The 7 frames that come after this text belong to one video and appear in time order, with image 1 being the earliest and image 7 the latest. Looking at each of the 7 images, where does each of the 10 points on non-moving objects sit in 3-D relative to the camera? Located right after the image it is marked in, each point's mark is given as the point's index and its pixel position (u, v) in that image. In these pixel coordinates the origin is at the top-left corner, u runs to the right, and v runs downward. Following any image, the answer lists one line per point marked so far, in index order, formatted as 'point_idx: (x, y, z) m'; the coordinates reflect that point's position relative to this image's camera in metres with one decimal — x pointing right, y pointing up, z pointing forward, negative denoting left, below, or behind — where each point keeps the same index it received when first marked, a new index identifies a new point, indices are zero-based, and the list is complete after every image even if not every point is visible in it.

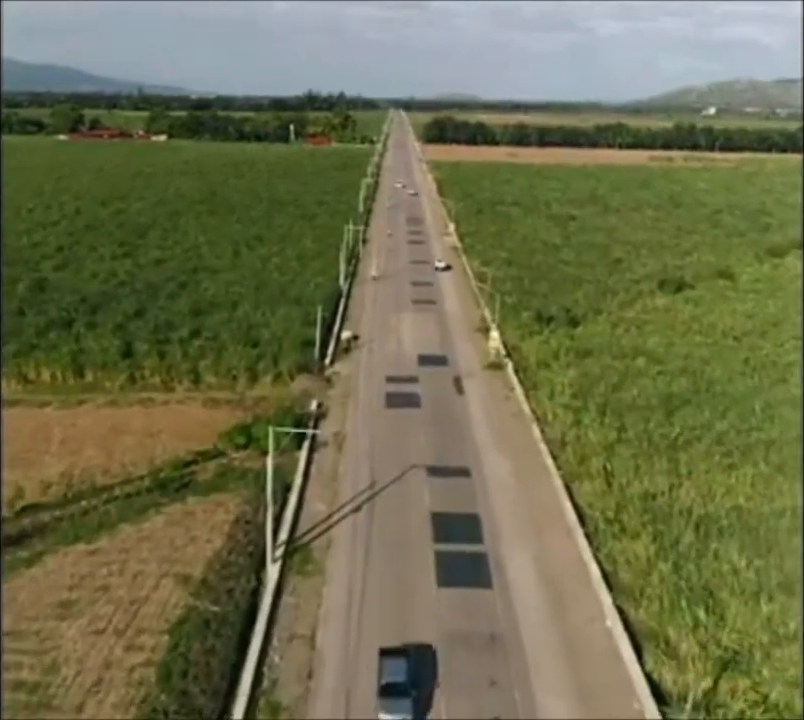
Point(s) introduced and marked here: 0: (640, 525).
0: (+4.5, -3.1, +16.9) m
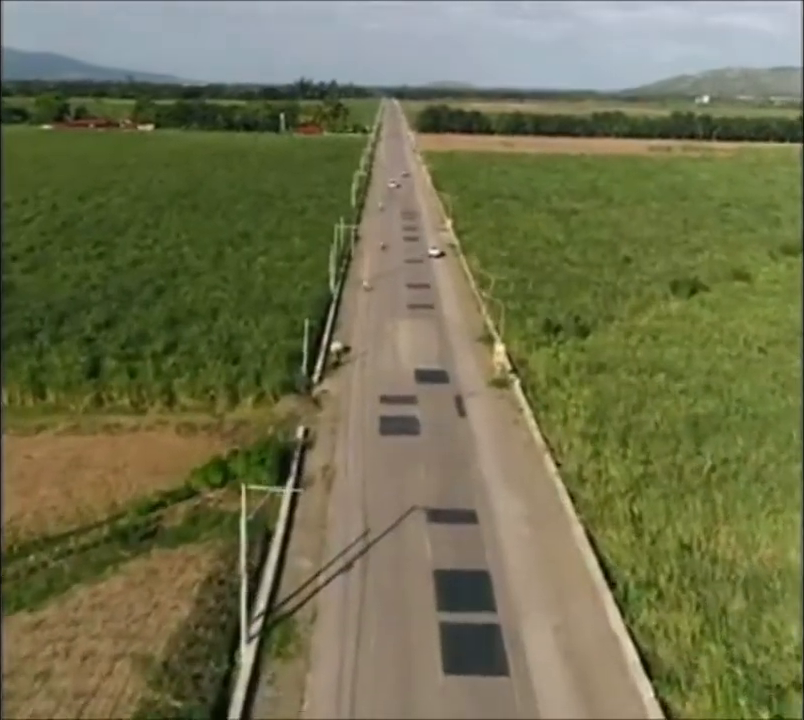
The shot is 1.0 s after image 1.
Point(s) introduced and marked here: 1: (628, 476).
0: (+4.5, -3.7, +14.5) m
1: (+4.6, -2.4, +18.4) m
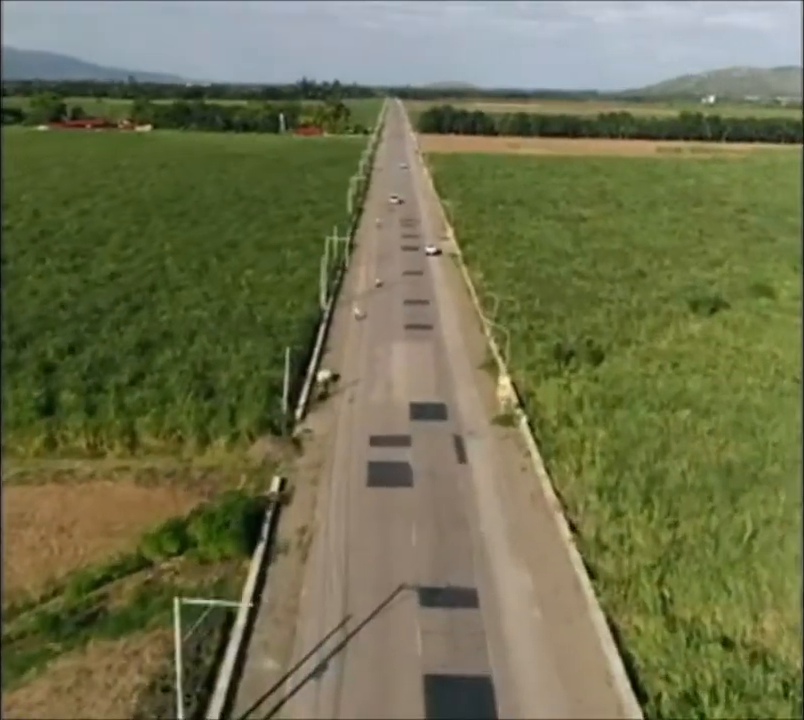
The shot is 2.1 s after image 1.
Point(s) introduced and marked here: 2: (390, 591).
0: (+4.2, -4.5, +11.8) m
1: (+4.4, -3.2, +15.7) m
2: (-0.2, -3.8, +14.8) m
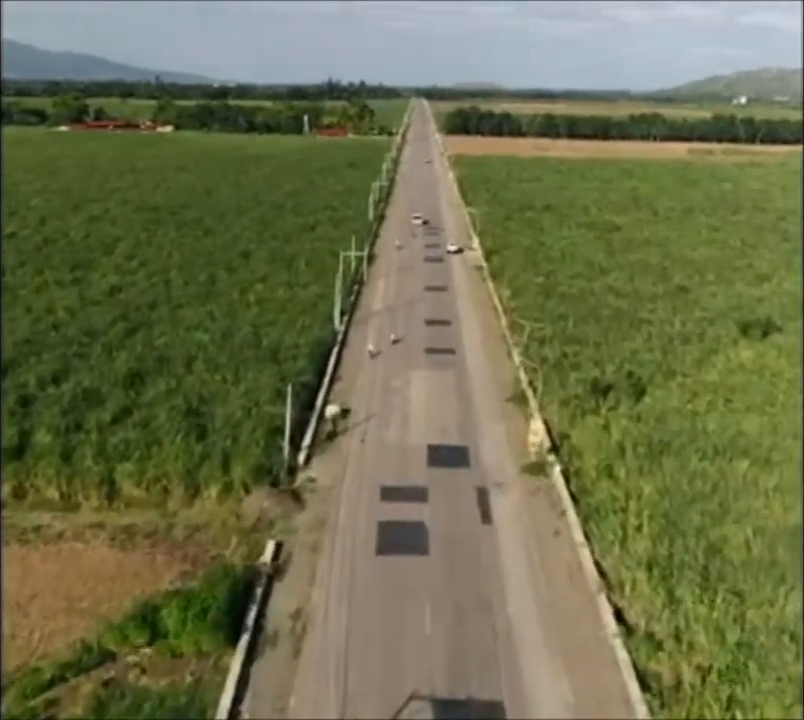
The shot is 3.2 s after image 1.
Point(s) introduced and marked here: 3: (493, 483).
0: (+4.3, -5.4, +9.1) m
1: (+4.6, -4.1, +13.0) m
2: (-0.1, -4.6, +12.2) m
3: (+1.9, -2.6, +18.8) m
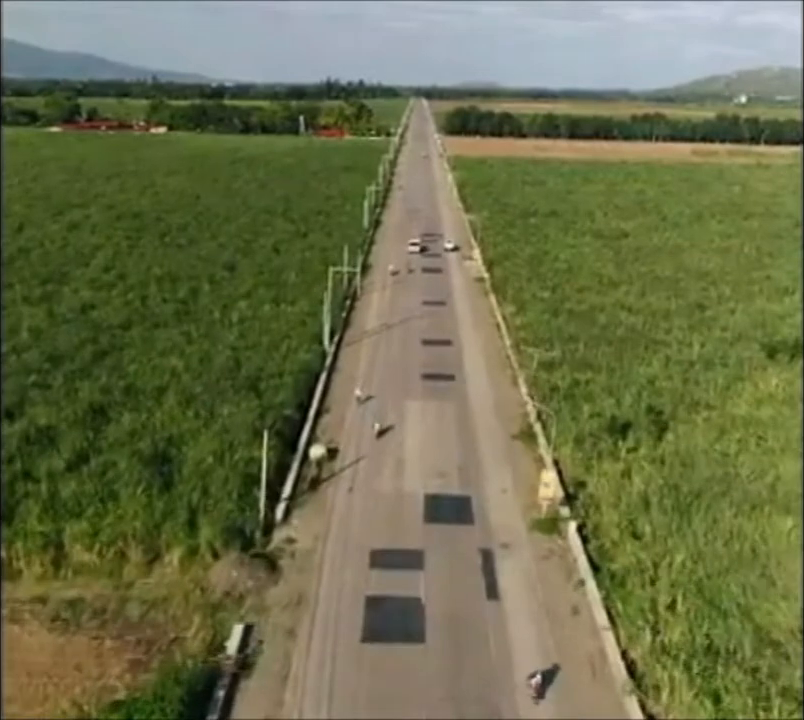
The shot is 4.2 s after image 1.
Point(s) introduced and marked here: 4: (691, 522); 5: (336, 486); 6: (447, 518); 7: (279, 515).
0: (+4.2, -6.1, +6.6) m
1: (+4.4, -4.8, +10.5) m
2: (-0.2, -5.4, +9.7) m
3: (+1.8, -3.3, +16.4) m
4: (+5.3, -3.0, +16.6) m
5: (-1.4, -2.6, +18.4) m
6: (+0.9, -3.0, +17.2) m
7: (-2.3, -2.9, +17.2) m
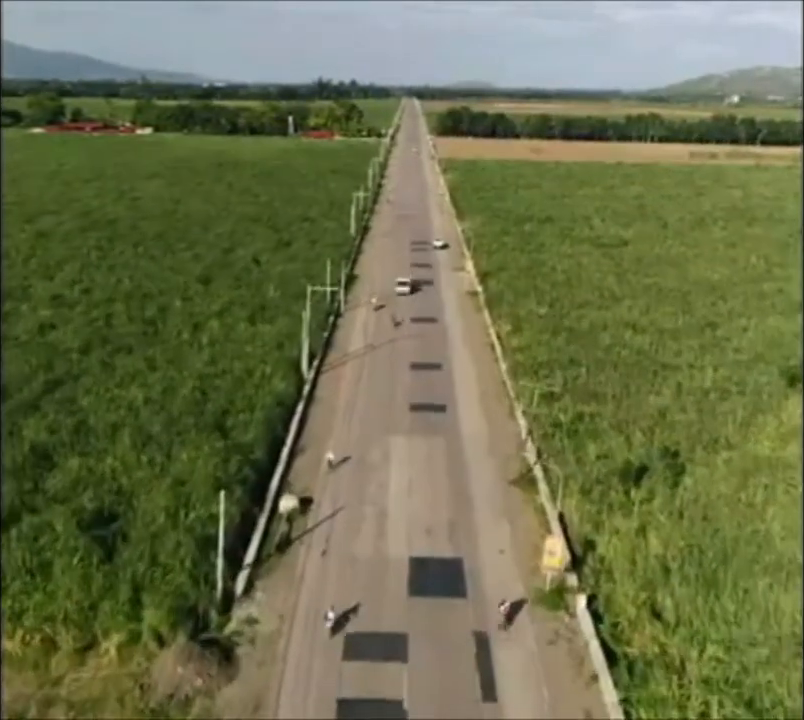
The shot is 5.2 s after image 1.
0: (+3.9, -6.9, +4.2) m
1: (+4.2, -5.6, +8.2) m
2: (-0.4, -6.1, +7.3) m
3: (+1.5, -4.1, +14.0) m
4: (+5.0, -3.7, +14.3) m
5: (-1.7, -3.3, +16.0) m
6: (+0.6, -3.8, +14.8) m
7: (-2.7, -3.7, +14.8) m
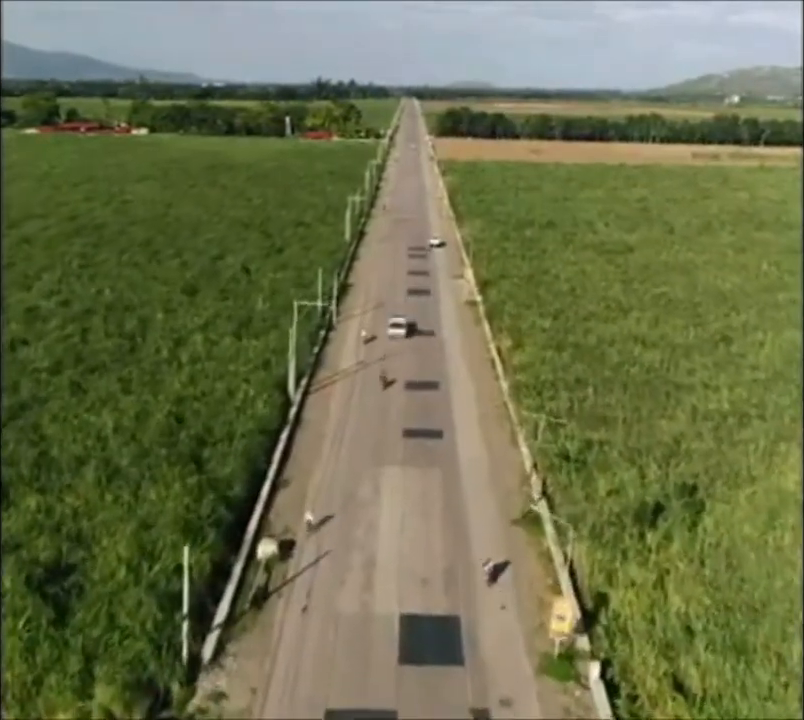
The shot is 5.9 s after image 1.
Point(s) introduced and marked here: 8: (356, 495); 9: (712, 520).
0: (+3.8, -7.4, +2.6) m
1: (+4.0, -6.1, +6.5) m
2: (-0.6, -6.6, +5.6) m
3: (+1.3, -4.6, +12.3) m
4: (+4.8, -4.2, +12.6) m
5: (-1.8, -3.8, +14.3) m
6: (+0.4, -4.3, +13.1) m
7: (-2.8, -4.2, +13.1) m
8: (-0.9, -2.7, +17.9) m
9: (+5.6, -2.9, +16.5) m
